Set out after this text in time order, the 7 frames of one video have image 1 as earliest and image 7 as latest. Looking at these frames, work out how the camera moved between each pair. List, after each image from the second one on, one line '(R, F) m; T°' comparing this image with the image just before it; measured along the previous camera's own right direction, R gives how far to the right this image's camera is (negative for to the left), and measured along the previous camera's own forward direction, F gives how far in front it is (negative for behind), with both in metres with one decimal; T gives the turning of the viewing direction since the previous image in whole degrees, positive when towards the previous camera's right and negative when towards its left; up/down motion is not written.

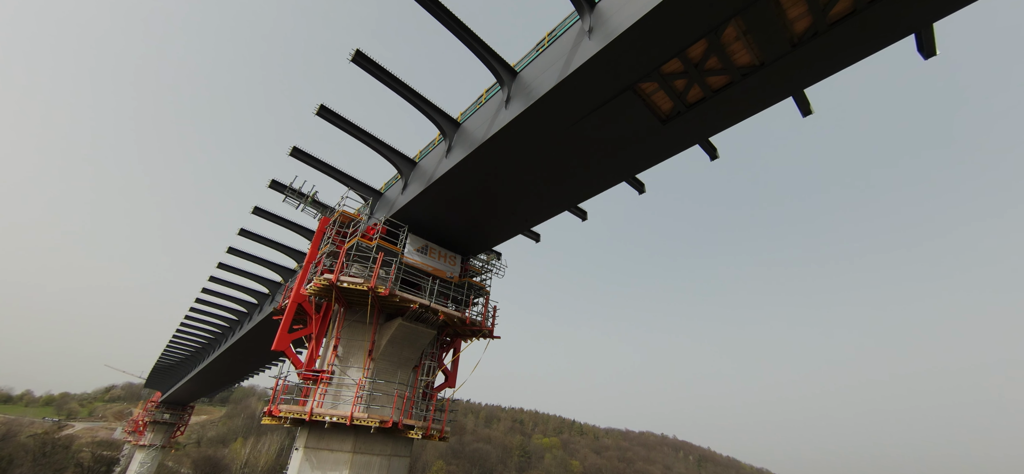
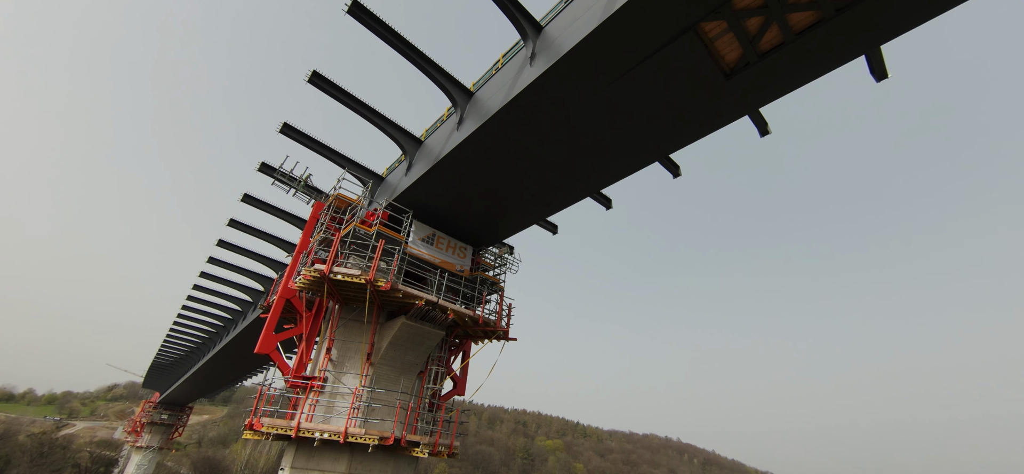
(-0.6, +2.2) m; 0°
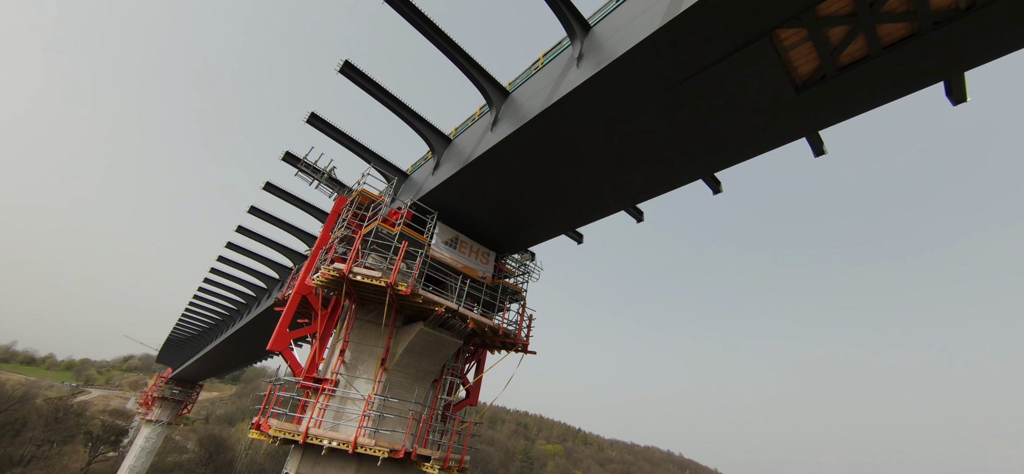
(-0.5, +0.7) m; -2°
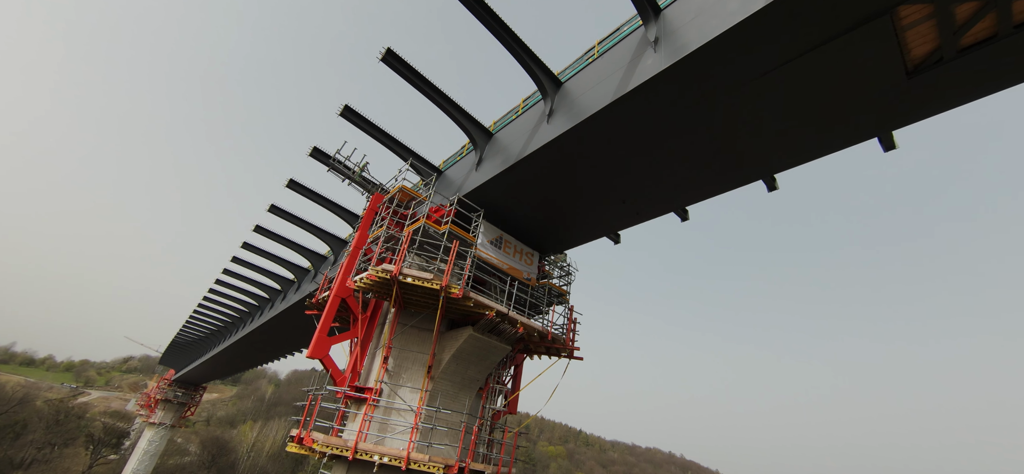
(-1.7, +0.8) m; 0°
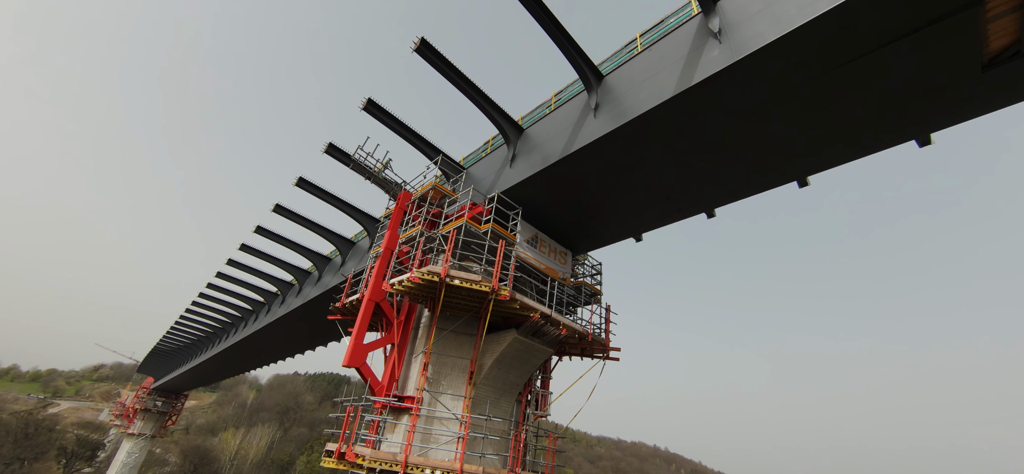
(-1.8, +0.5) m; +2°
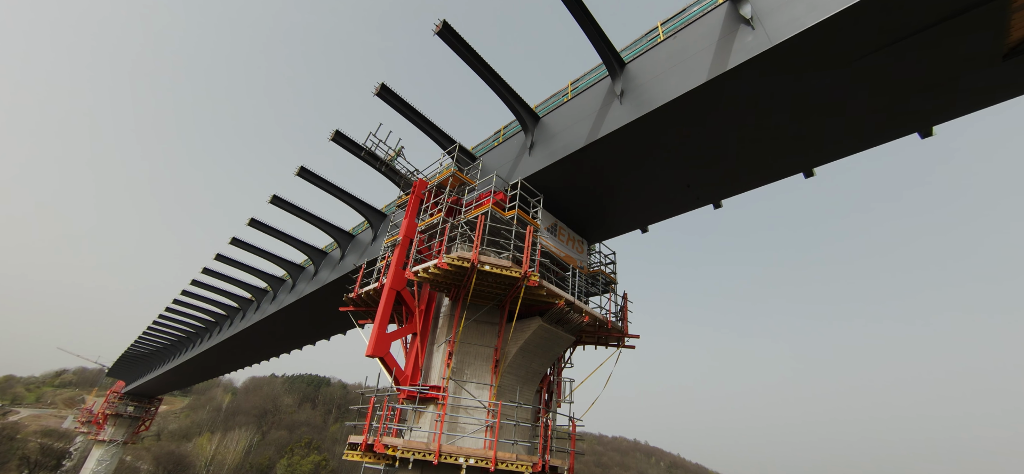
(-1.3, +0.1) m; +3°
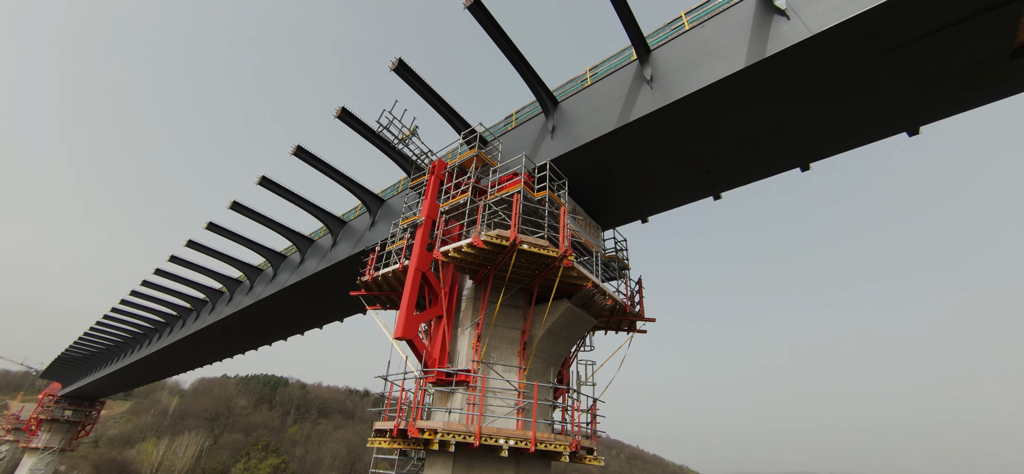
(-1.8, +0.2) m; +5°
